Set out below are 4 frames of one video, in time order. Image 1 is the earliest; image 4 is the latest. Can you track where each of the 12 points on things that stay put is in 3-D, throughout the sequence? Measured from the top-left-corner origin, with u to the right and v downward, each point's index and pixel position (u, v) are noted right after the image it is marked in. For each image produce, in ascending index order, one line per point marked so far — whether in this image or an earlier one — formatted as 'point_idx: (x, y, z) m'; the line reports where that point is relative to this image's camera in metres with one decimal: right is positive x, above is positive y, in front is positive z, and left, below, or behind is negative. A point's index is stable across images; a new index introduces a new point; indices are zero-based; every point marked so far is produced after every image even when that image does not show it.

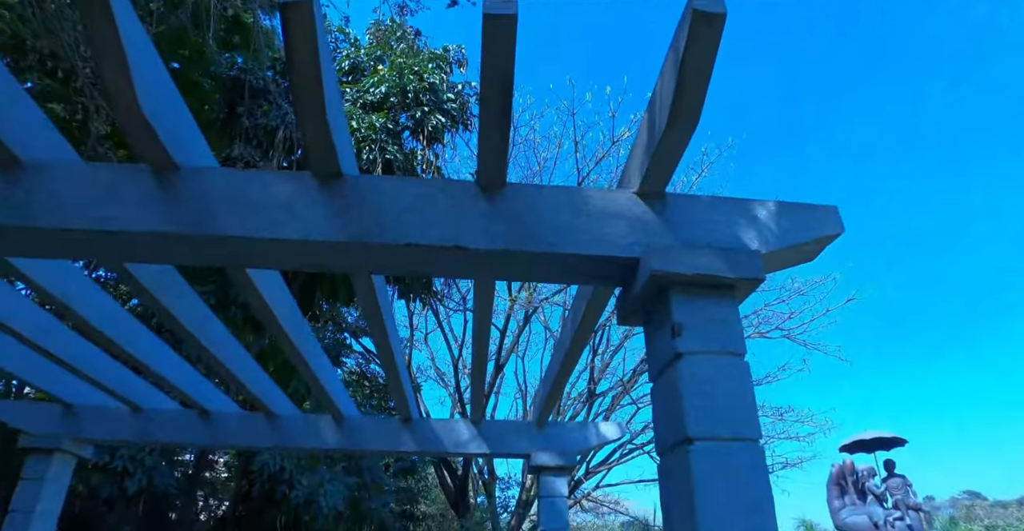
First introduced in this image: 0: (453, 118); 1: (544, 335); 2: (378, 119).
0: (-0.7, +1.7, +7.0) m
1: (+0.7, -1.5, +13.3) m
2: (-1.4, +1.6, +6.5) m
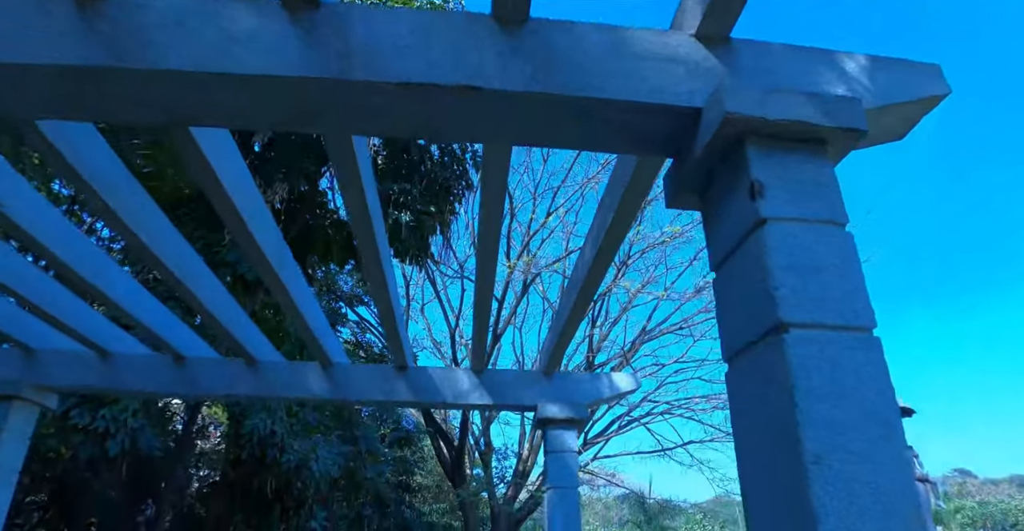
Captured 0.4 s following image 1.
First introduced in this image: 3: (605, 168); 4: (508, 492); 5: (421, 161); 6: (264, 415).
0: (-0.7, +2.1, +6.7) m
1: (+0.6, -0.9, +13.1) m
2: (-1.4, +2.0, +6.2) m
3: (+1.9, +2.0, +12.2) m
4: (-0.1, -5.5, +14.9) m
5: (-1.0, +1.2, +6.8) m
6: (-2.5, -1.5, +6.1) m
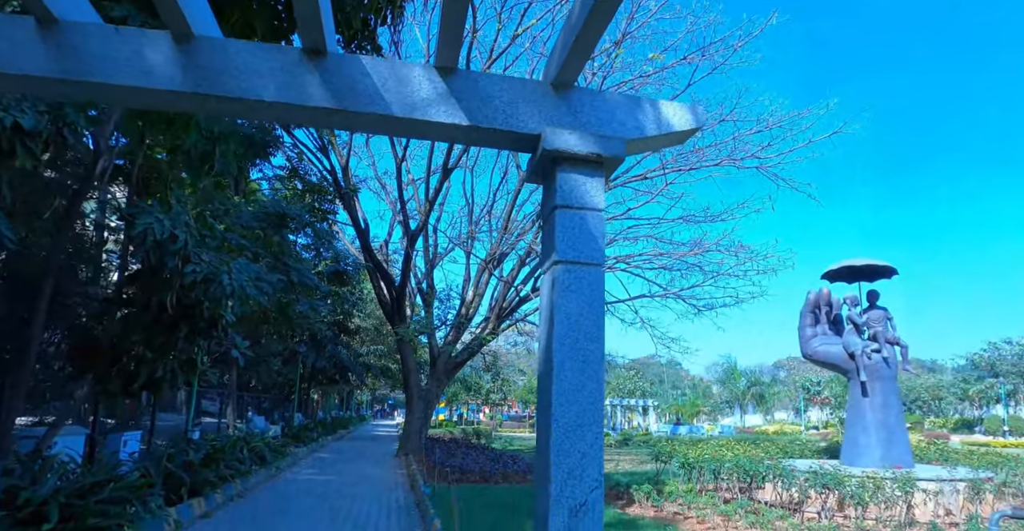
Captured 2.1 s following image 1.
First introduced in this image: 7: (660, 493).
0: (-0.8, +4.0, +4.9) m
1: (-0.2, +2.3, +11.9) m
2: (-1.5, +3.7, +4.3) m
3: (+1.3, +4.8, +10.5) m
4: (-1.5, -1.7, +14.6) m
5: (-1.2, +3.1, +5.2) m
6: (-2.9, +0.4, +5.0) m
7: (+1.7, -2.6, +6.8) m
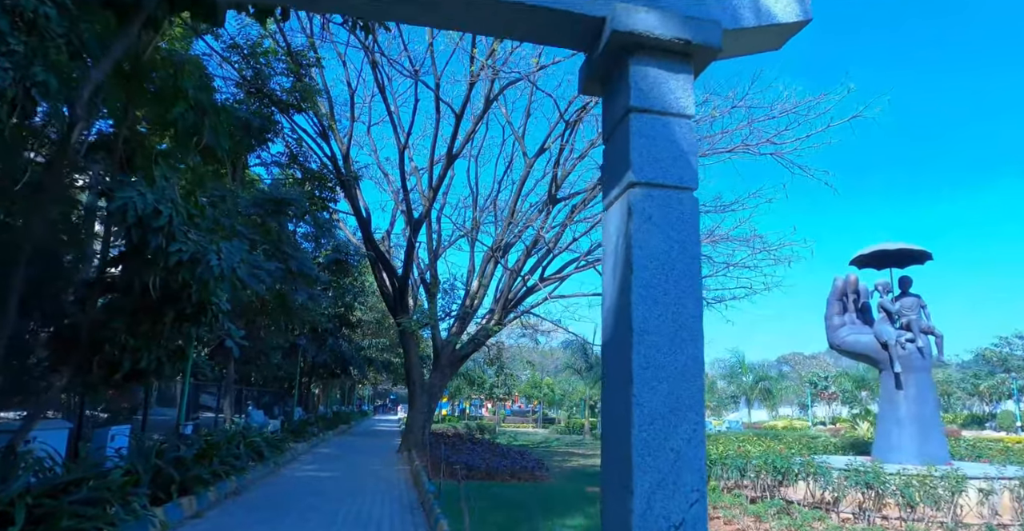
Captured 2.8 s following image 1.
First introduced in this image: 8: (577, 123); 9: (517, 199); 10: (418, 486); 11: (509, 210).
0: (-0.7, +4.1, +4.5) m
1: (-0.1, +2.5, +11.4) m
2: (-1.4, +3.9, +3.9) m
3: (+1.4, +5.0, +10.1) m
4: (-1.4, -1.5, +14.2) m
5: (-1.1, +3.2, +4.7) m
6: (-2.8, +0.6, +4.6) m
7: (+1.8, -2.4, +6.4) m
8: (+1.5, +3.4, +14.5) m
9: (+0.1, +1.6, +14.9) m
10: (-1.6, -3.7, +10.2) m
11: (-0.1, +1.3, +14.2) m
